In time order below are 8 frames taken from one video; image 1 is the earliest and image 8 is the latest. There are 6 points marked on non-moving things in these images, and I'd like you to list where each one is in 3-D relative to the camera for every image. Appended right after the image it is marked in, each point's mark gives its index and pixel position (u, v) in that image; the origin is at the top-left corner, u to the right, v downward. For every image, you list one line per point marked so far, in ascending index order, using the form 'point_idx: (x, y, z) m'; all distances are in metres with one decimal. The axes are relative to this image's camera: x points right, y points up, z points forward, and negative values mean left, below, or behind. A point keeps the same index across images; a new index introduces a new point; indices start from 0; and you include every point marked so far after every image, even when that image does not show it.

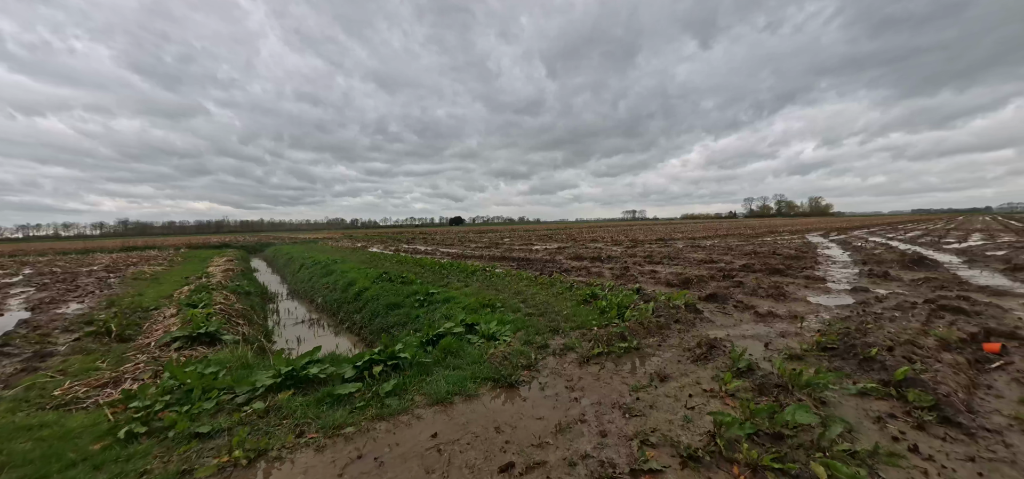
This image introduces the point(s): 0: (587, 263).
0: (+4.0, -1.2, +17.5) m
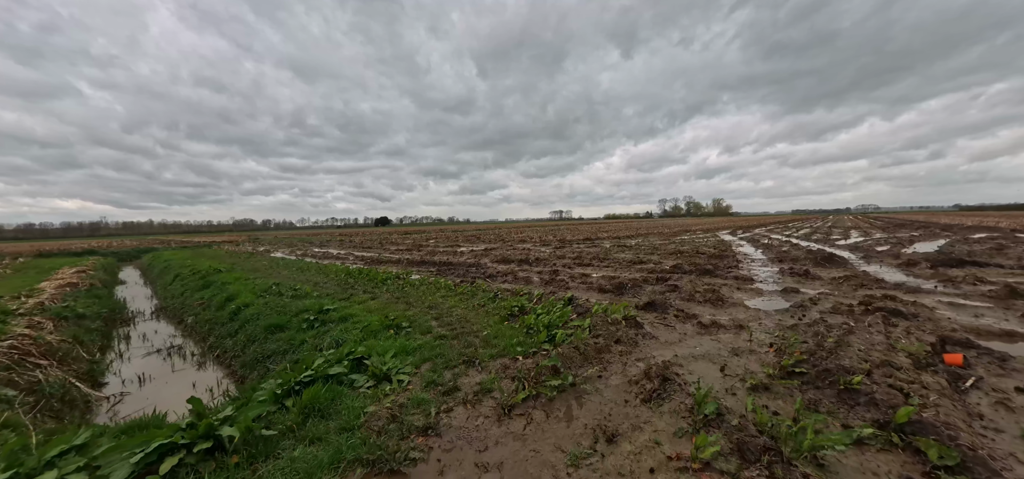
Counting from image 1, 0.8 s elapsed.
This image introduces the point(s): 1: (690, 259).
0: (+0.2, -1.3, +16.2) m
1: (+6.6, -0.8, +12.4) m
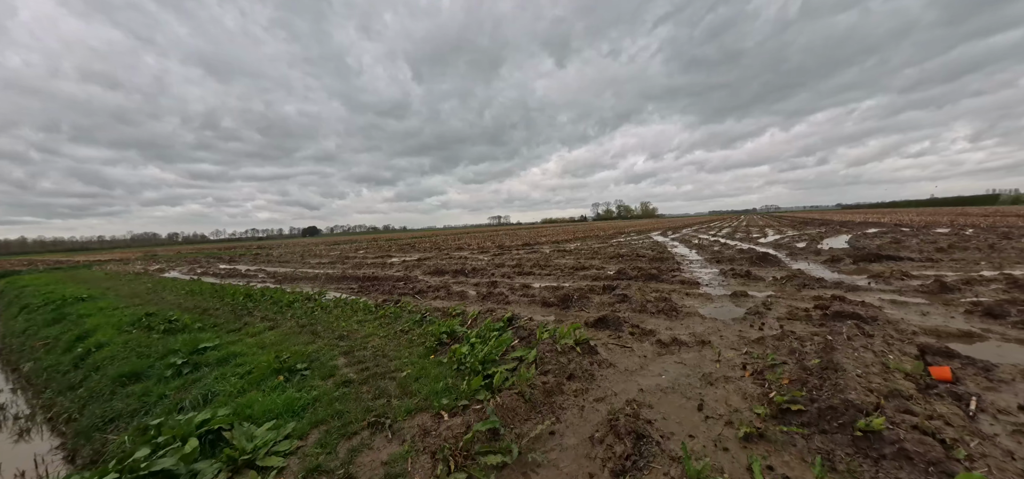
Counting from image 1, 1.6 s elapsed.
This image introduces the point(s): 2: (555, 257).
0: (-2.6, -1.7, +14.6) m
1: (+4.3, -0.9, +12.0) m
2: (+2.0, -0.9, +17.0) m
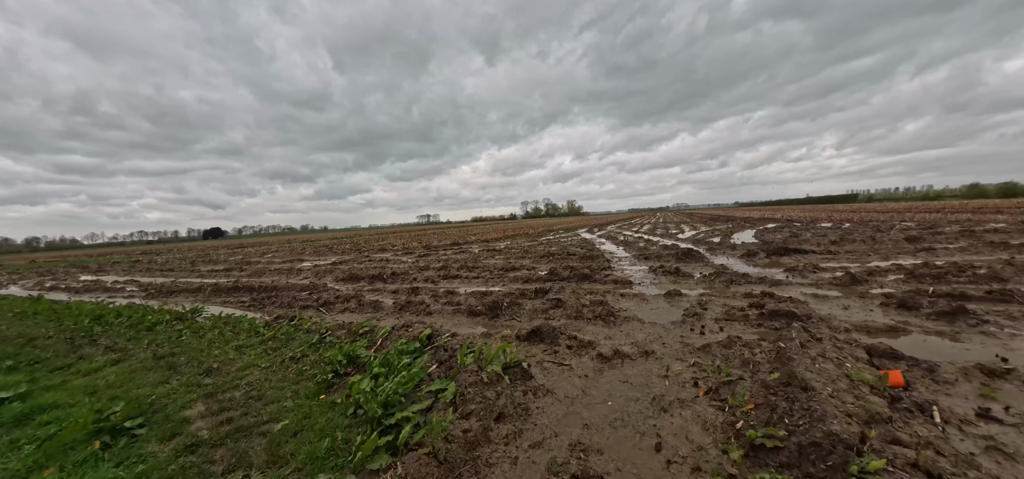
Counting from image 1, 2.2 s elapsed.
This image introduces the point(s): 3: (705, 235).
0: (-5.5, -1.7, +12.7) m
1: (+1.8, -0.8, +11.5) m
2: (-1.4, -0.9, +16.0) m
3: (+10.8, +0.2, +19.0) m
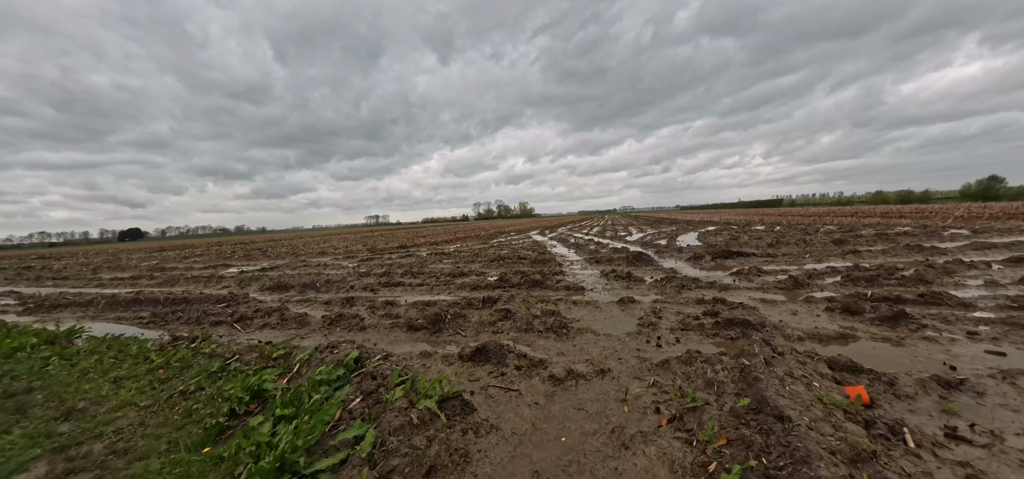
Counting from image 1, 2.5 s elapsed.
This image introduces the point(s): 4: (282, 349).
0: (-7.3, -1.8, +11.2) m
1: (+0.1, -0.9, +11.0) m
2: (-3.7, -1.0, +15.0) m
3: (+8.1, +0.1, +19.7) m
4: (-4.3, -2.0, +6.3) m
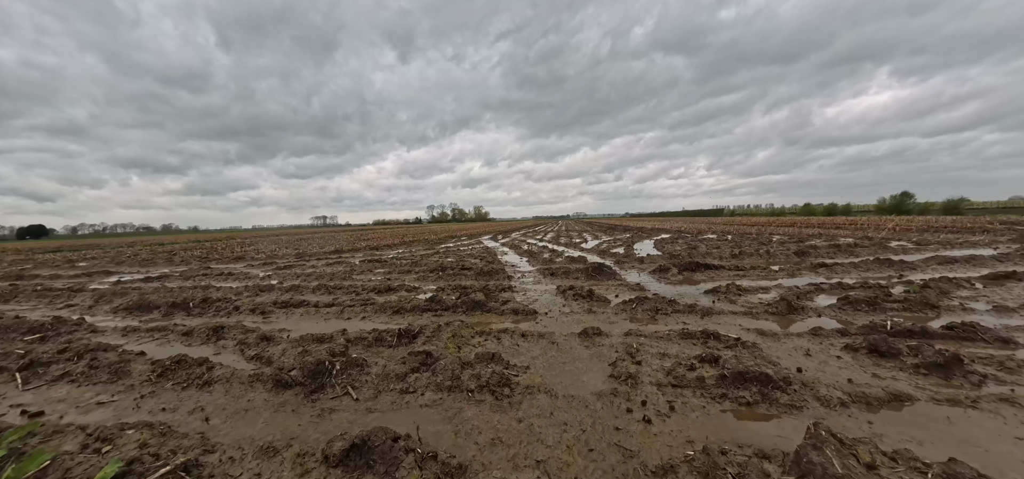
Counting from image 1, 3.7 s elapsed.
0: (-8.9, -2.0, +8.3) m
1: (-1.5, -1.1, +9.1) m
2: (-5.8, -1.2, +12.5) m
3: (+5.3, -0.4, +18.7) m
4: (-5.3, -2.1, +3.9) m
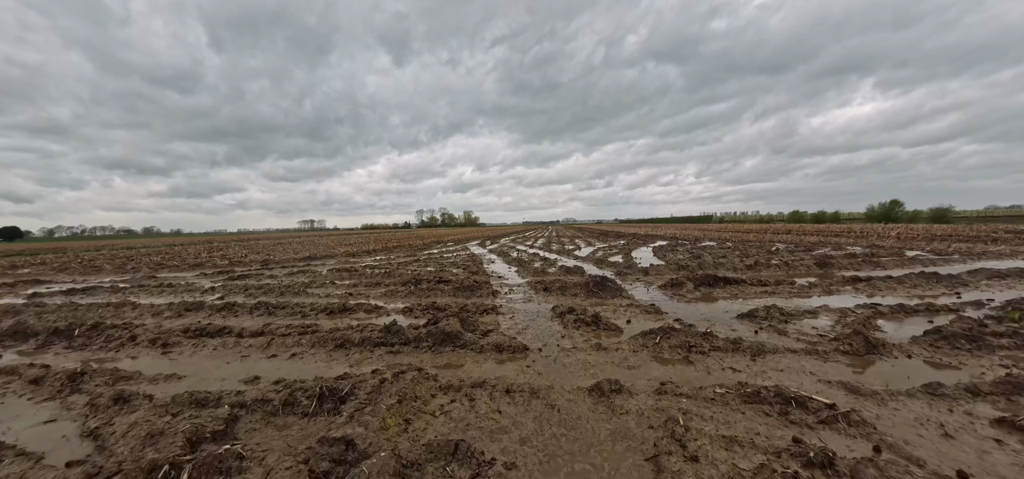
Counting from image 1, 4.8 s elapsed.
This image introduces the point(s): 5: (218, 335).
0: (-9.1, -2.1, +6.4) m
1: (-1.8, -1.3, +7.4) m
2: (-6.2, -1.4, +10.7) m
3: (+4.7, -0.7, +17.2) m
4: (-5.5, -2.2, +2.1) m
5: (-5.4, -1.7, +6.1) m
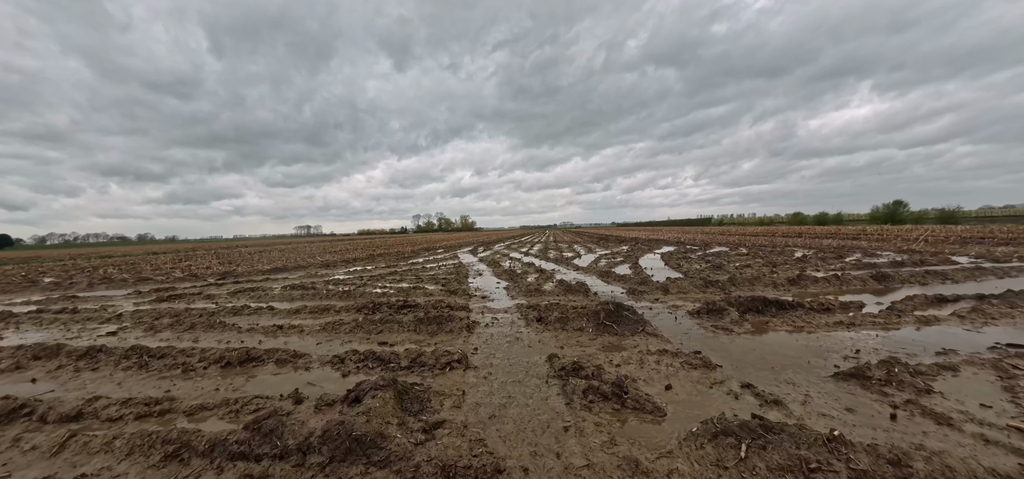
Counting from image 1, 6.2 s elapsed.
0: (-9.5, -2.4, +4.2) m
1: (-2.1, -1.6, +5.2) m
2: (-6.5, -1.8, +8.5) m
3: (+4.3, -1.1, +15.1) m
4: (-5.8, -2.4, -0.1) m
5: (-5.7, -2.0, +3.9) m
